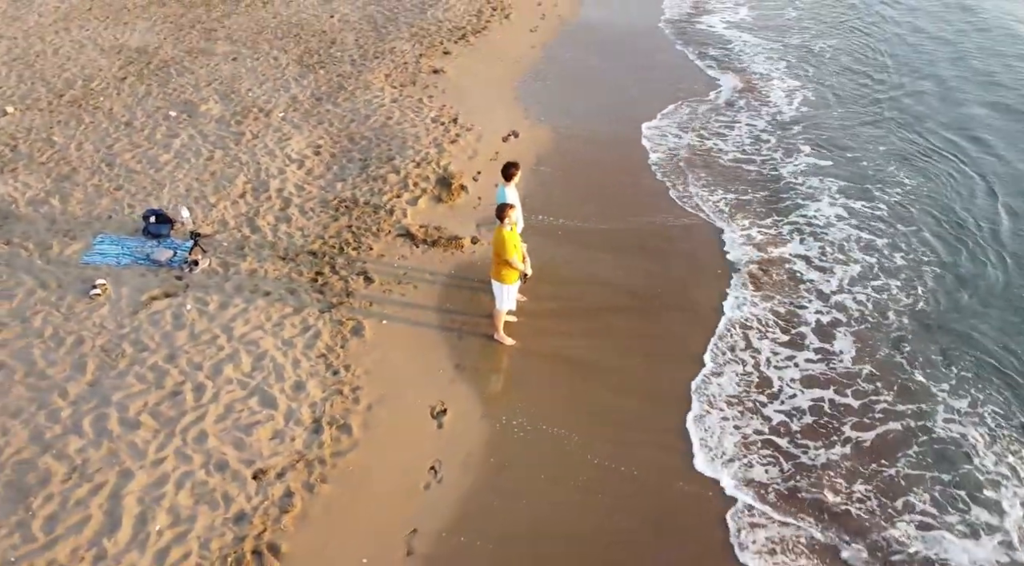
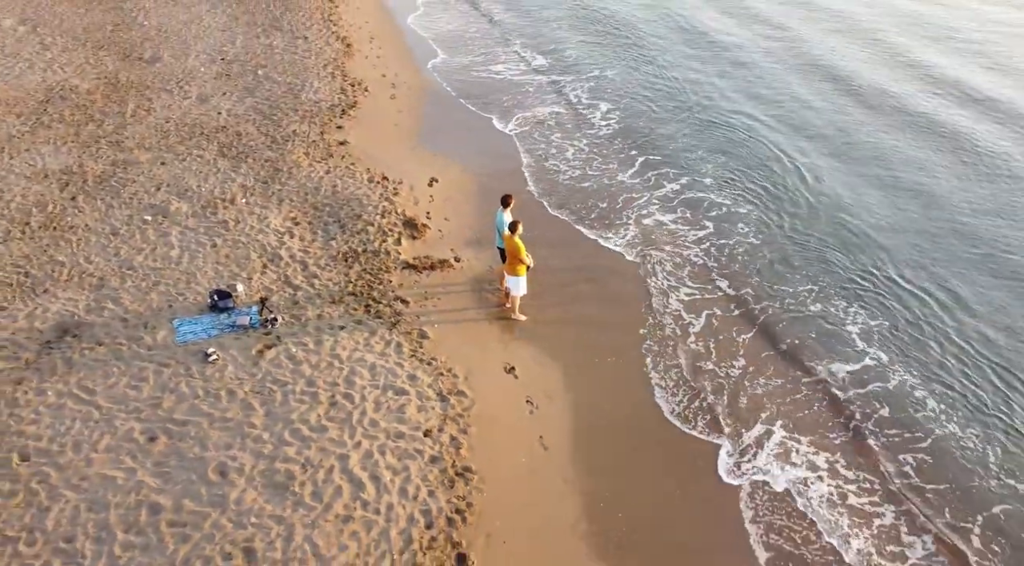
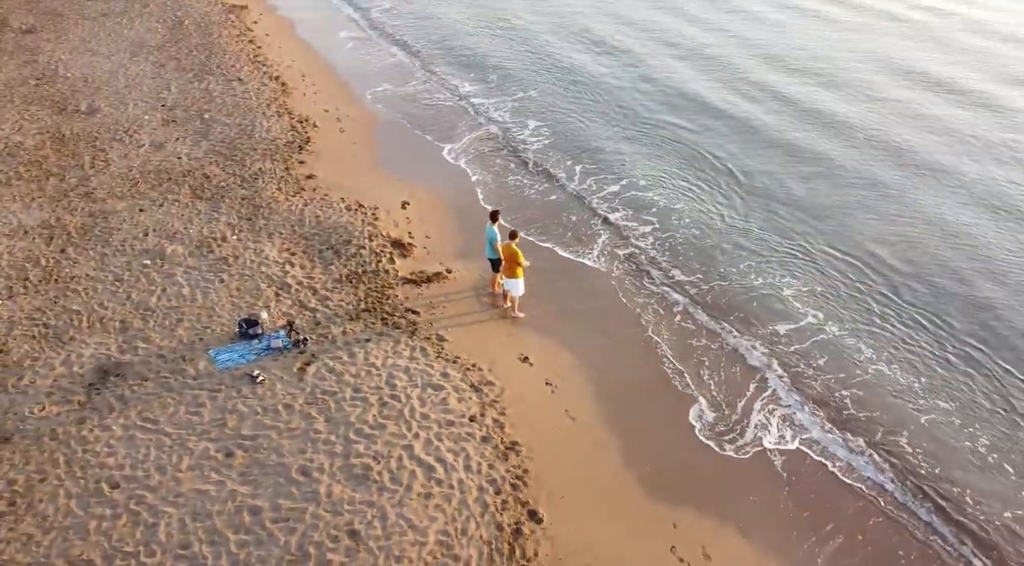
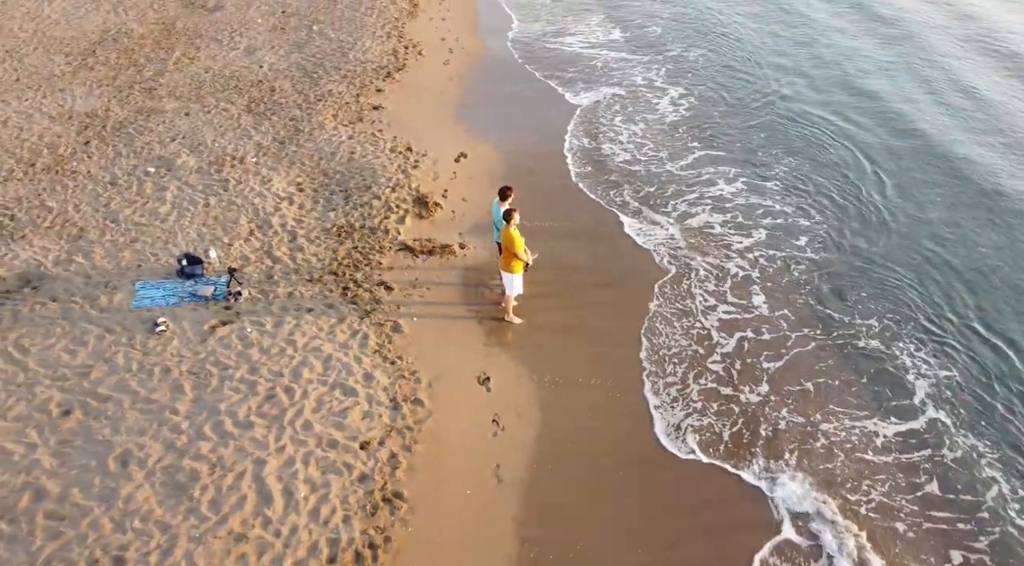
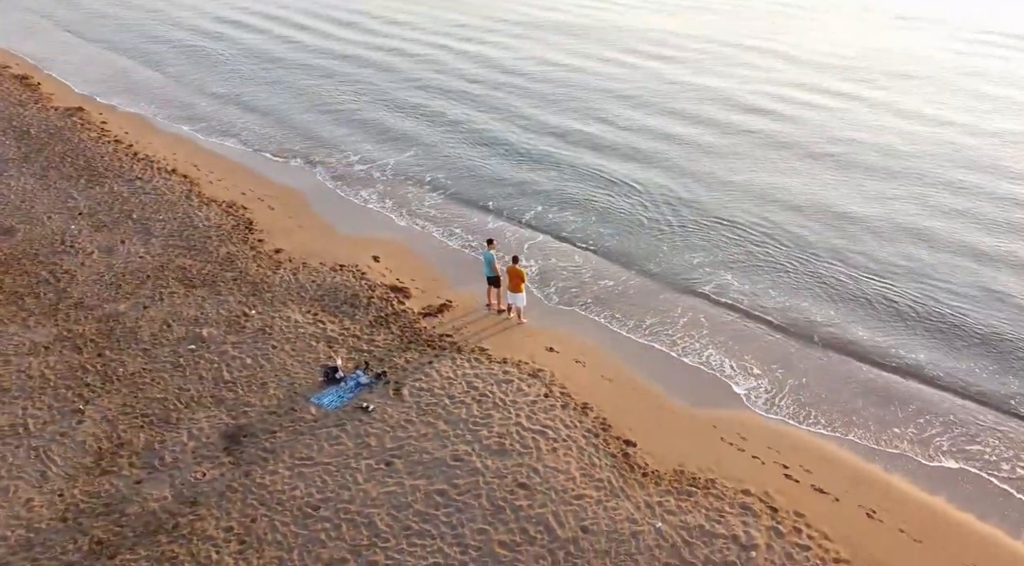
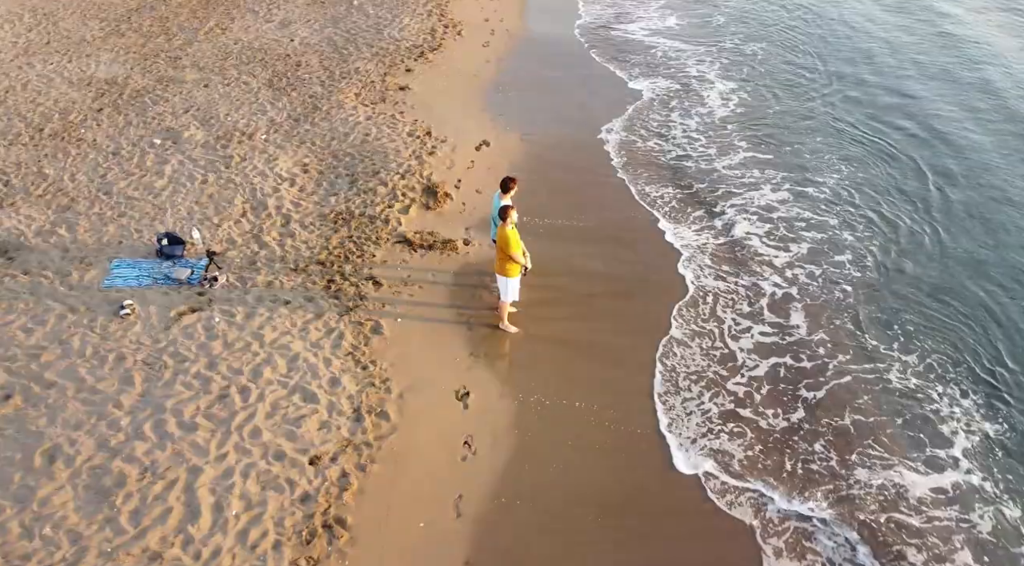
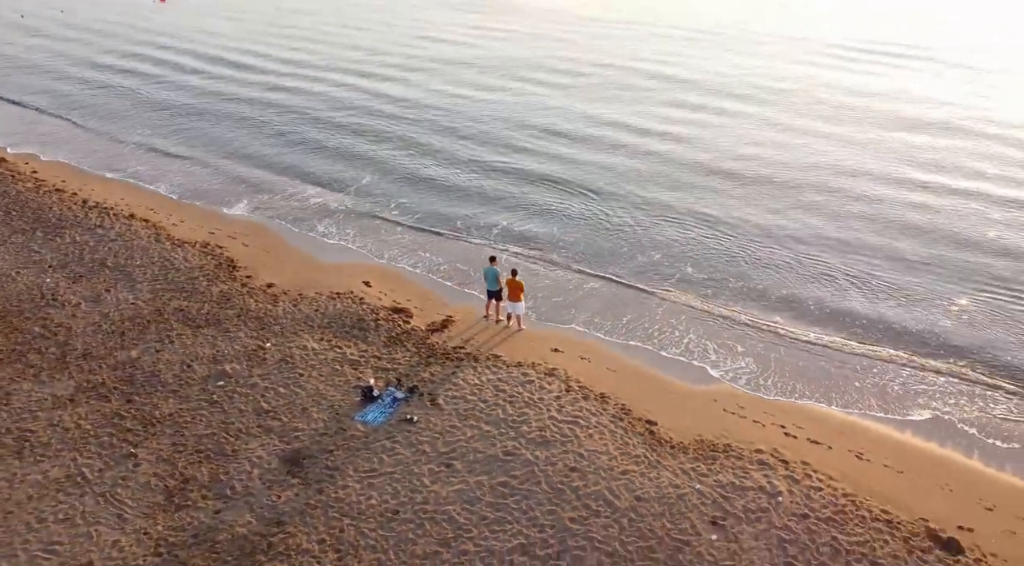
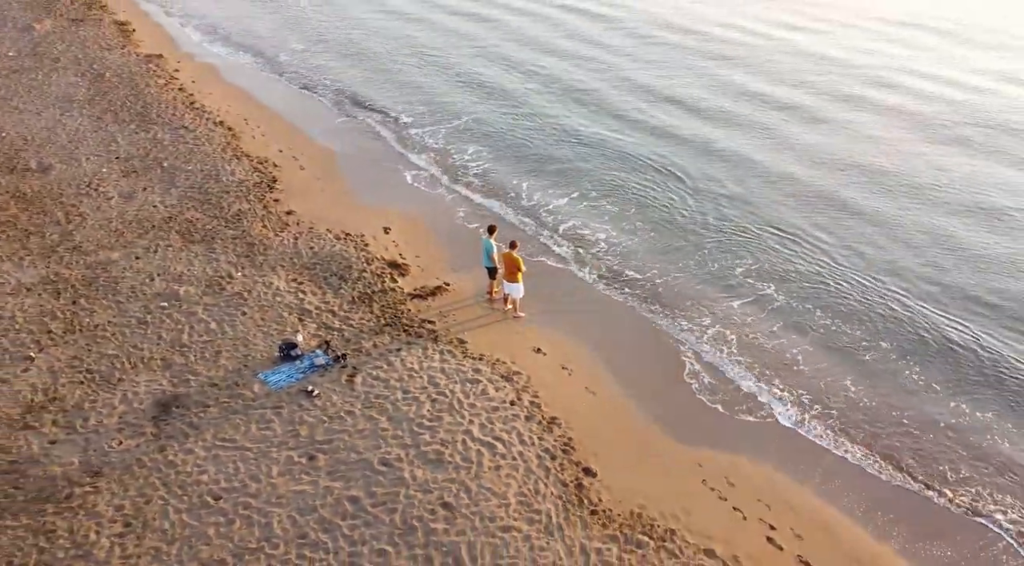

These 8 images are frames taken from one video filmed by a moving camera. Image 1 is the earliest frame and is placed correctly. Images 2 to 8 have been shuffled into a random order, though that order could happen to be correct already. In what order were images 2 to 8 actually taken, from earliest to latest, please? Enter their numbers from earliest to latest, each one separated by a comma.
6, 4, 2, 3, 8, 5, 7
